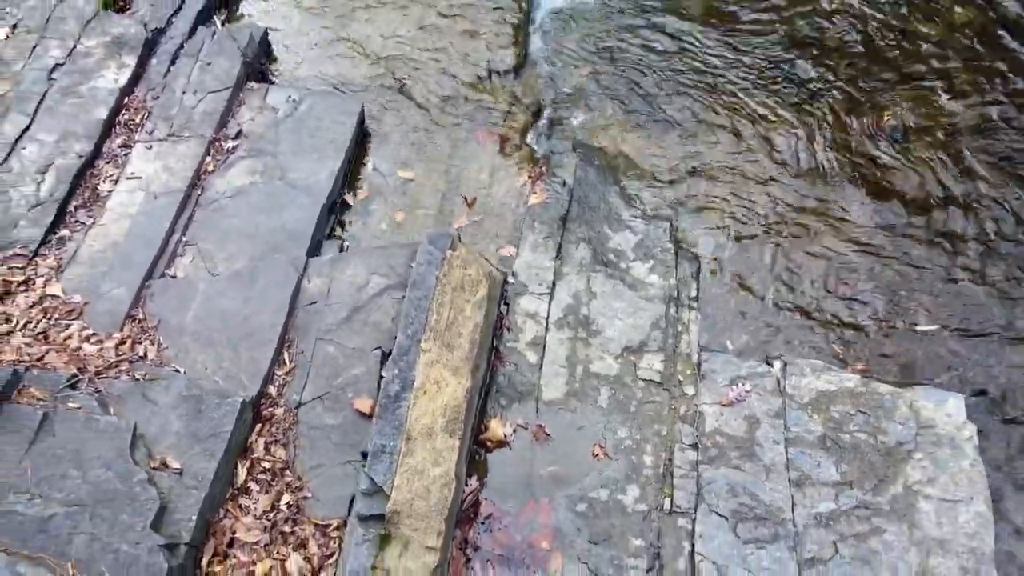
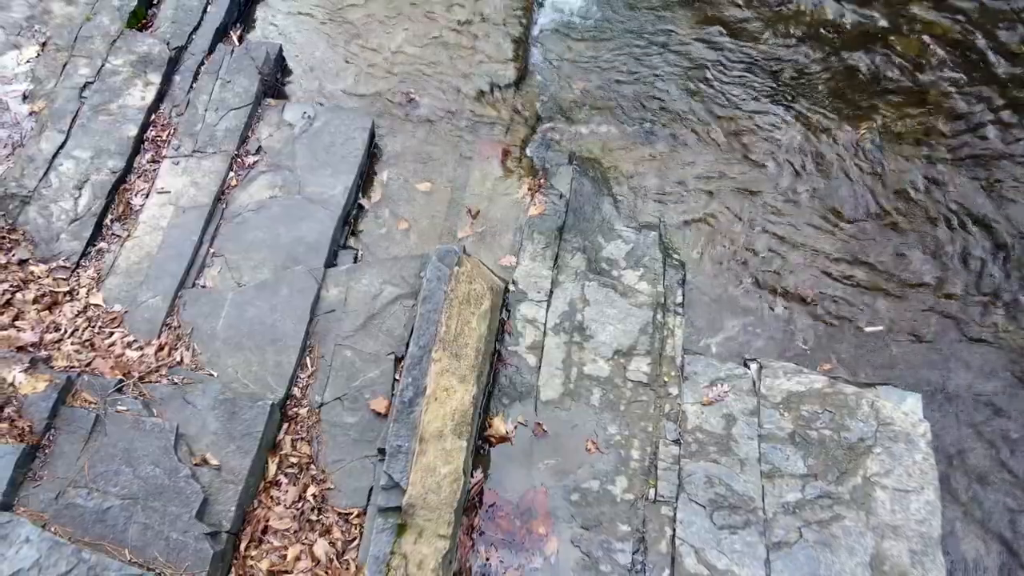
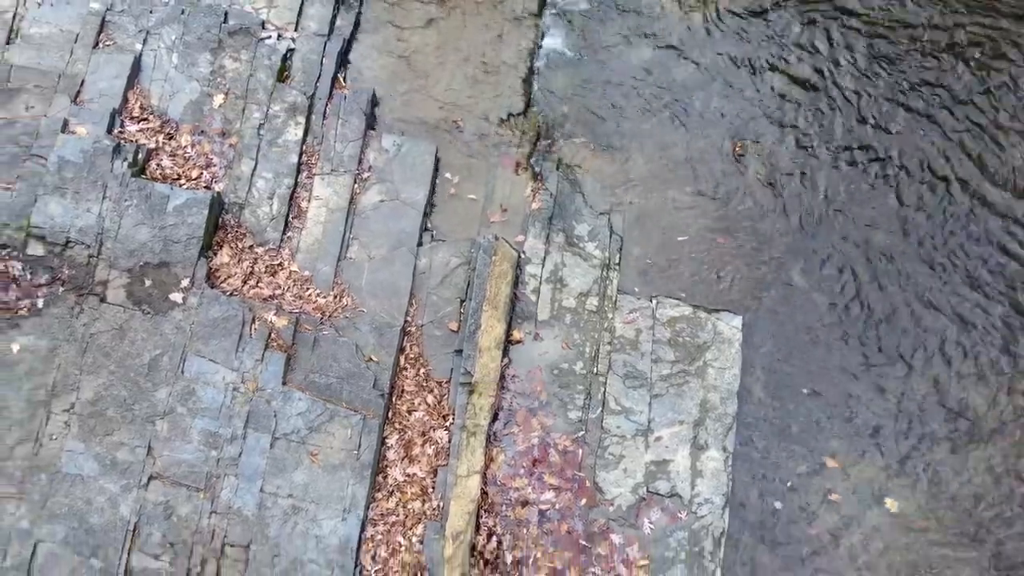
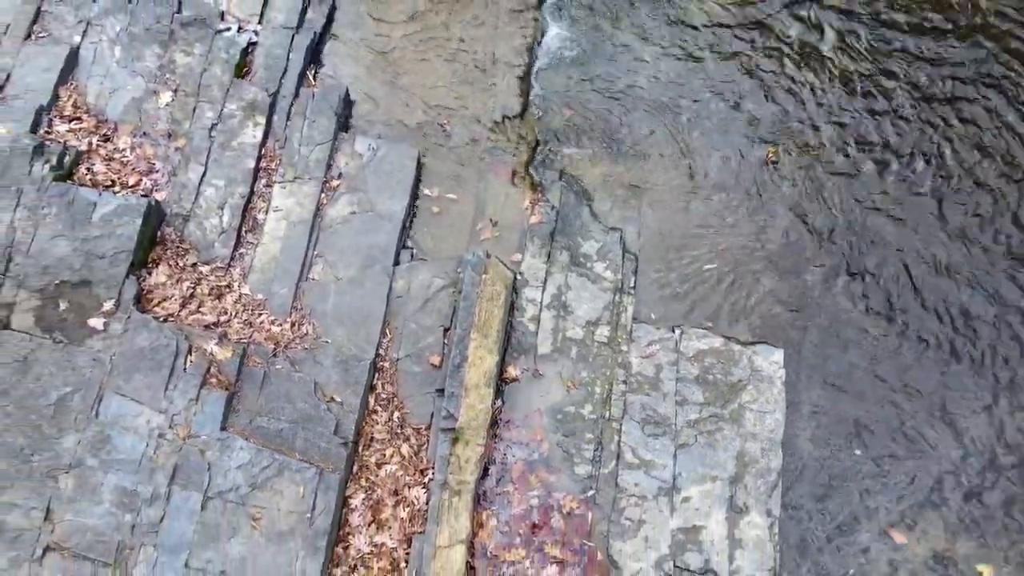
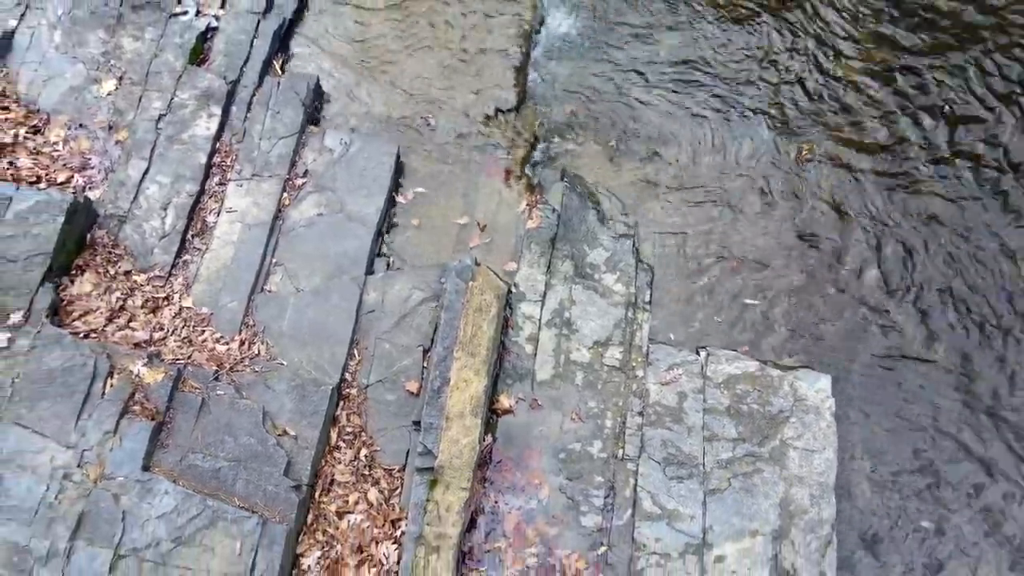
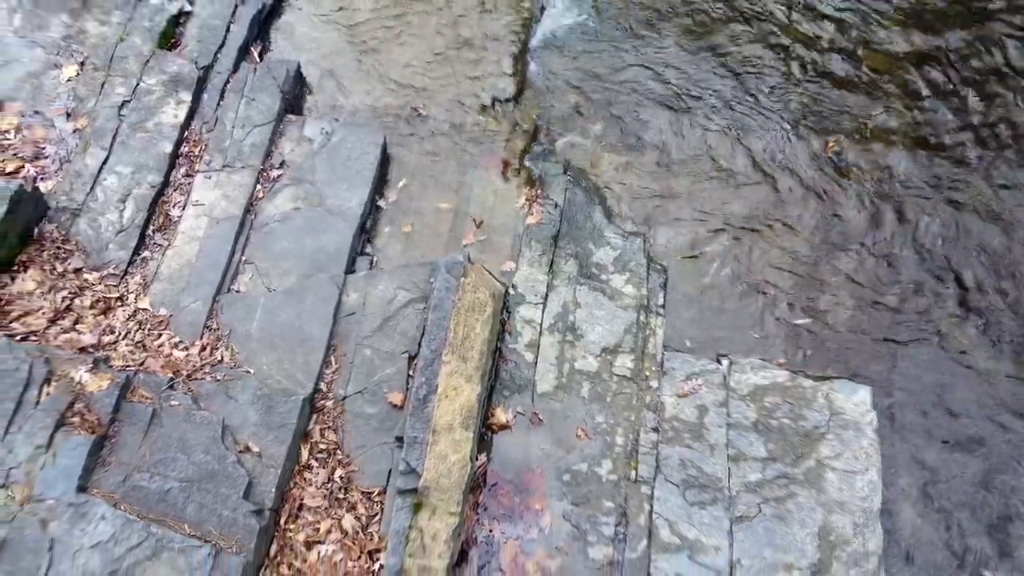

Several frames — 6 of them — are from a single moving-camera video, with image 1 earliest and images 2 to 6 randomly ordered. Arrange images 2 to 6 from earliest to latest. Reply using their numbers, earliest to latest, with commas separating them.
2, 6, 5, 4, 3
